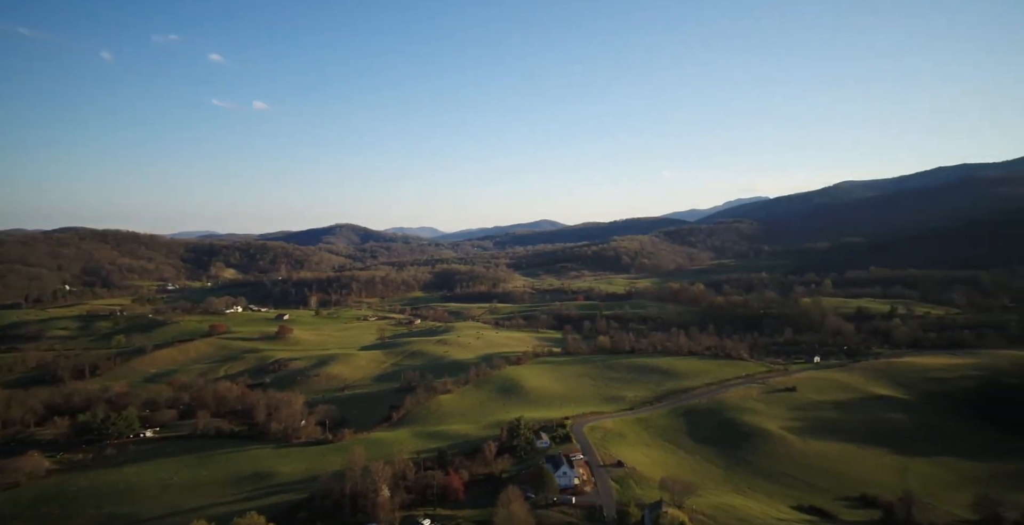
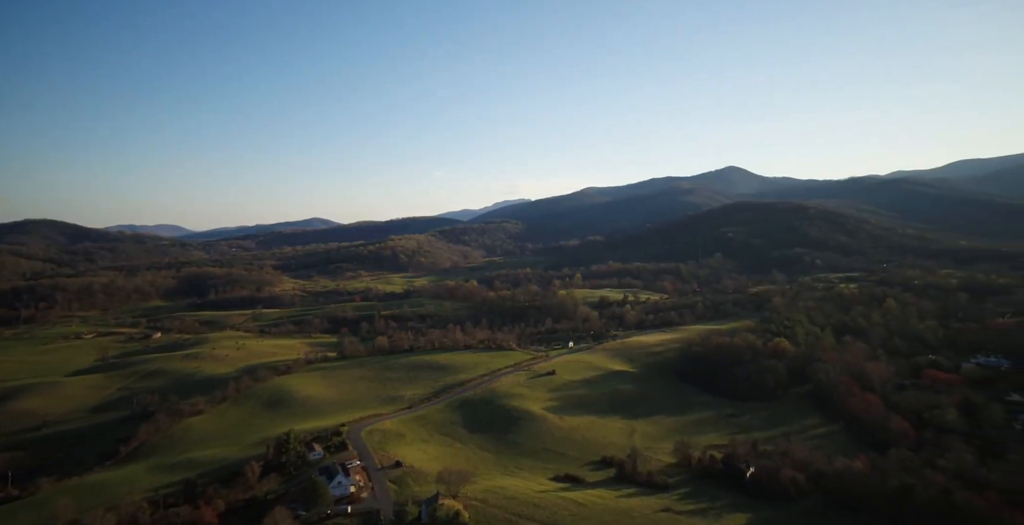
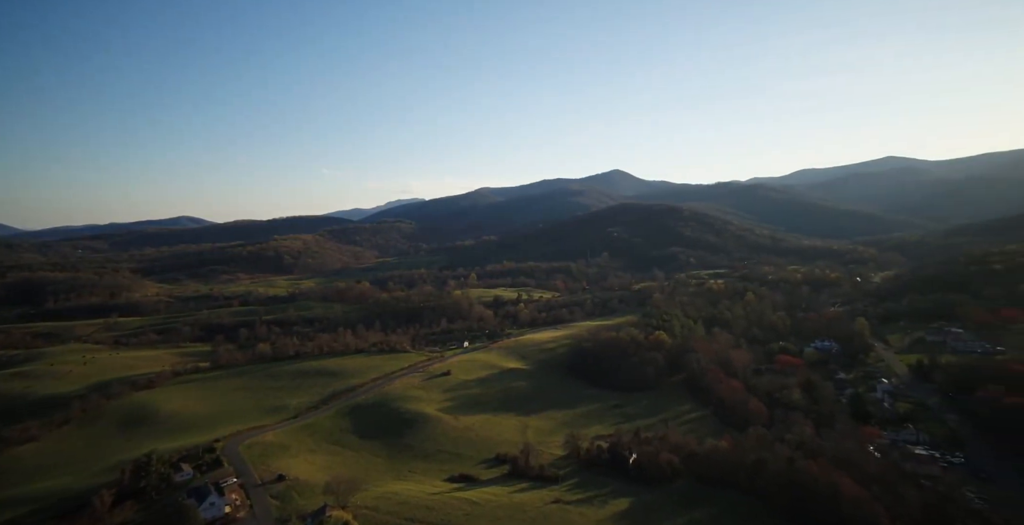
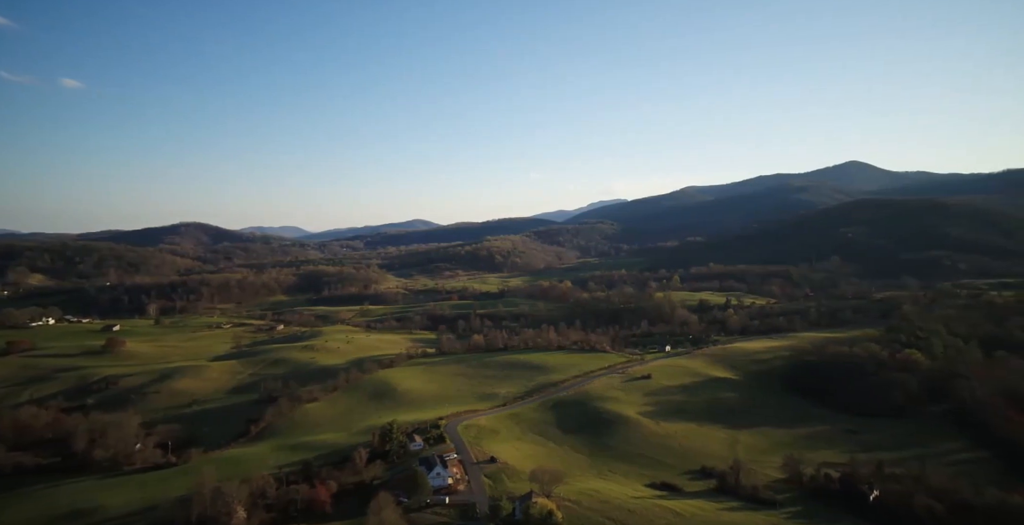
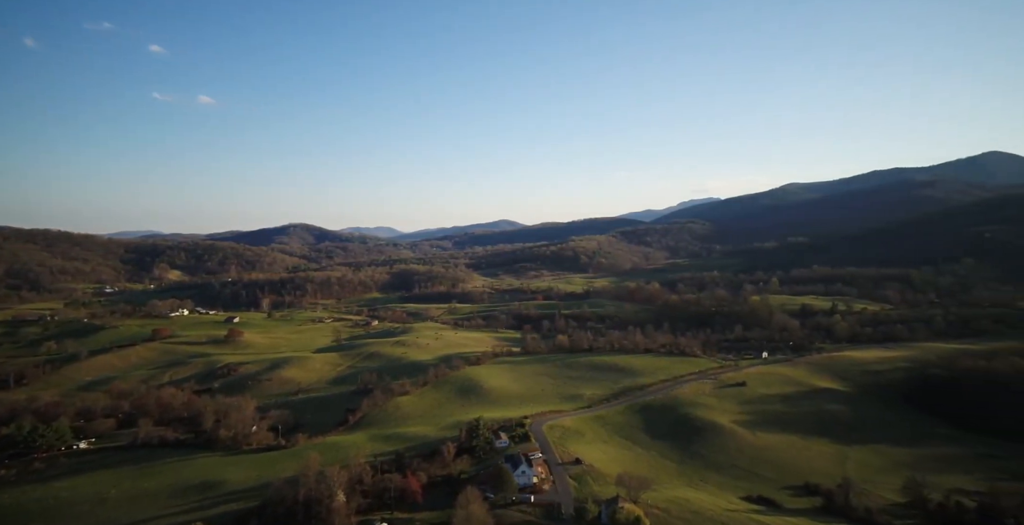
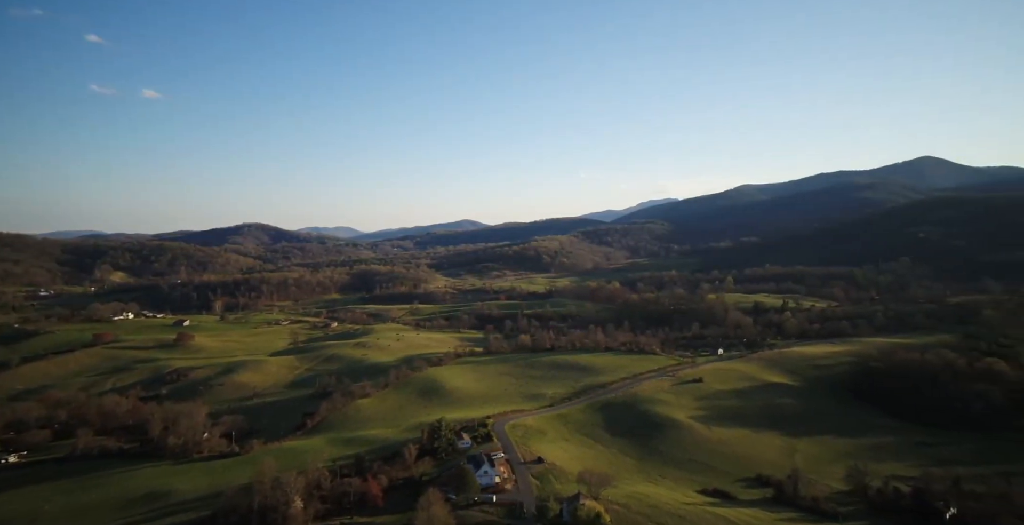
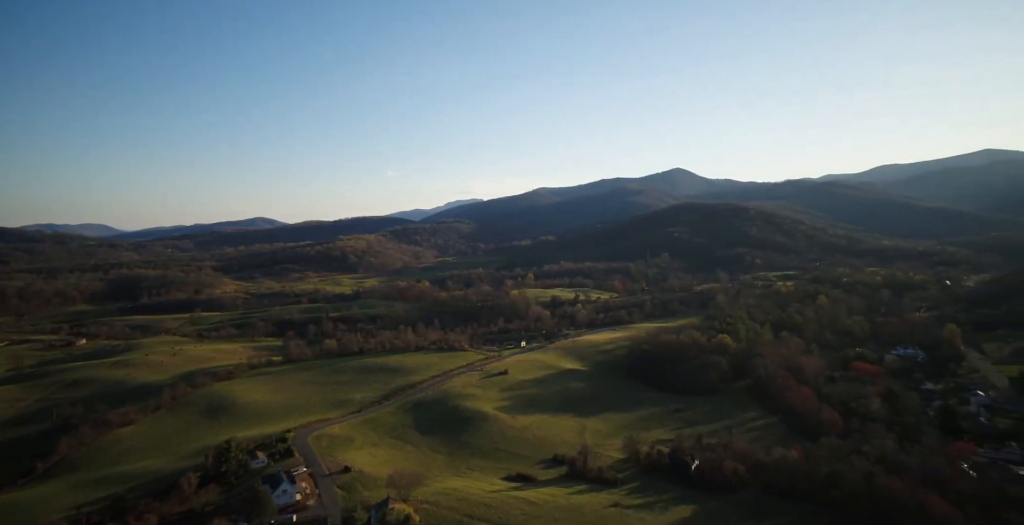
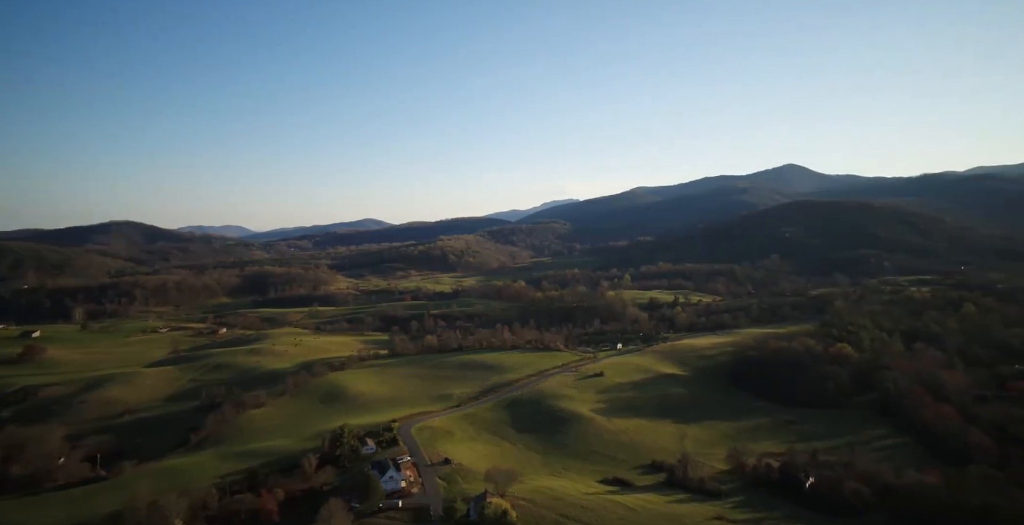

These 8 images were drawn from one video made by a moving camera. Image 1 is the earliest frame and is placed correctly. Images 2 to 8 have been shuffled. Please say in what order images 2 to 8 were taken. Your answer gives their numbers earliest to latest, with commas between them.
5, 6, 4, 8, 2, 7, 3
